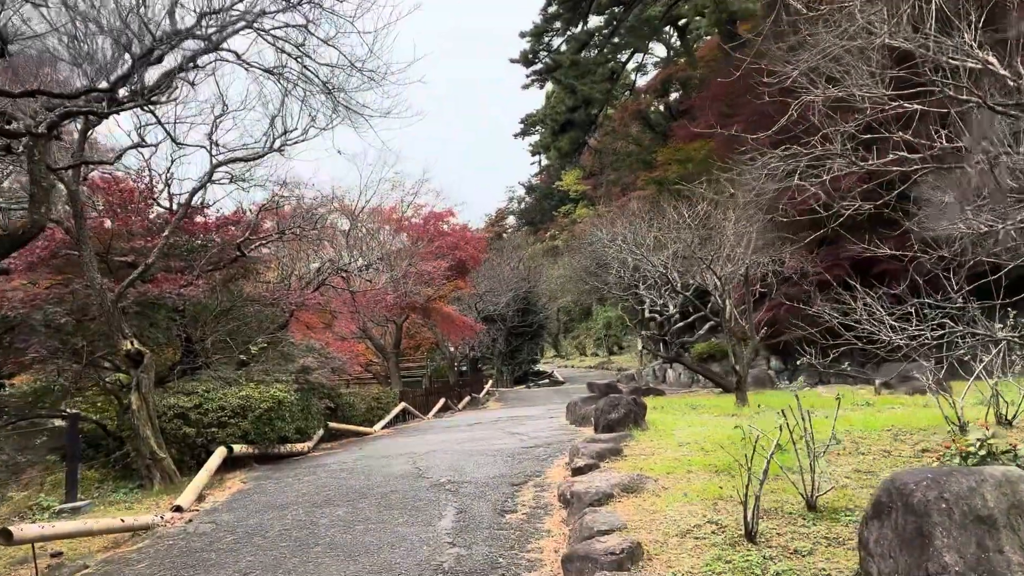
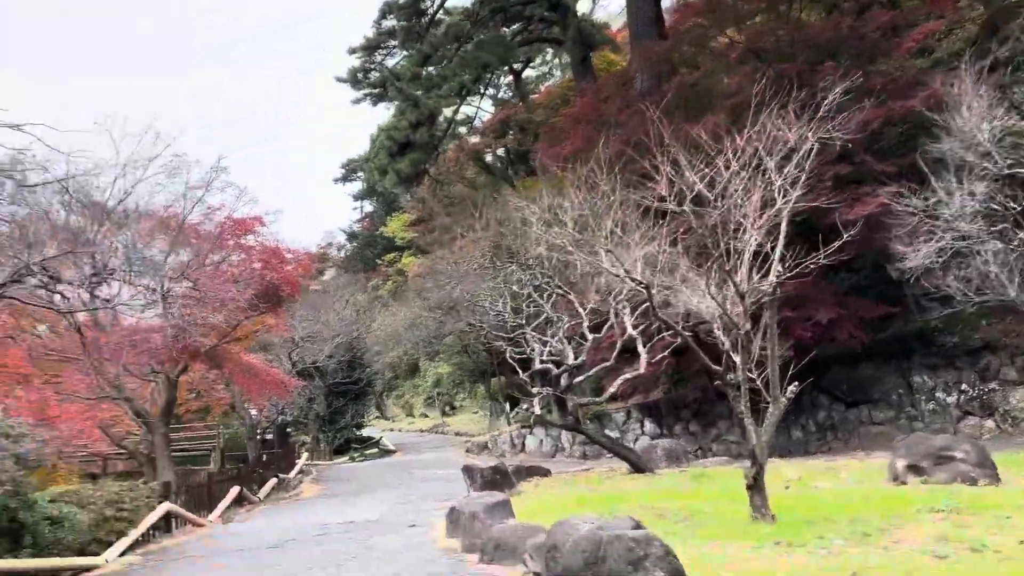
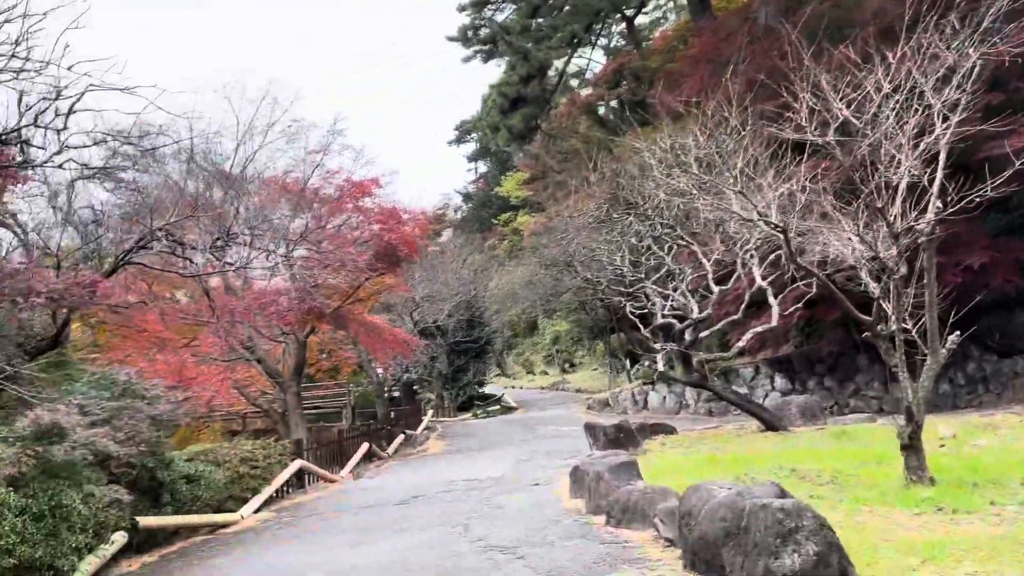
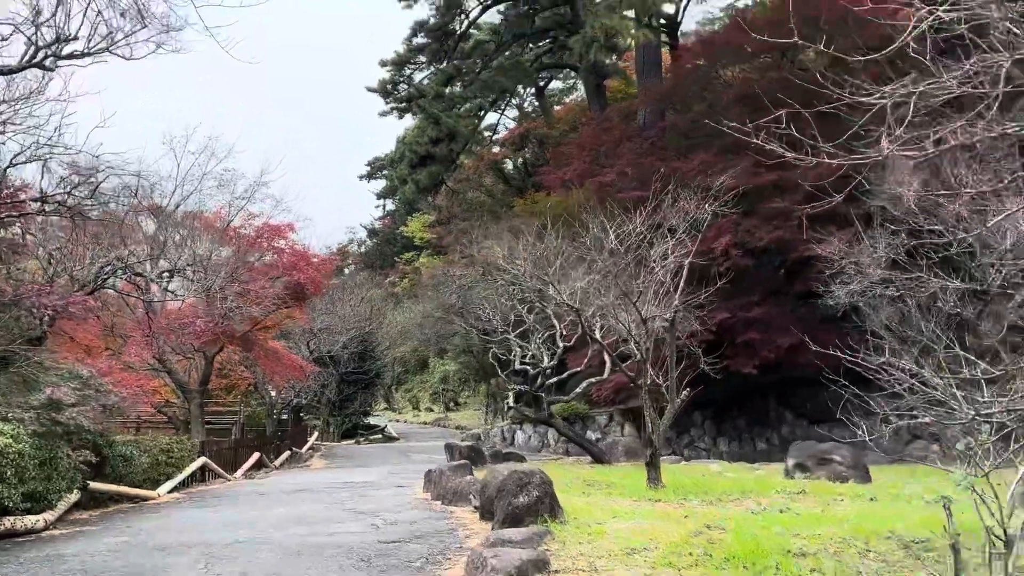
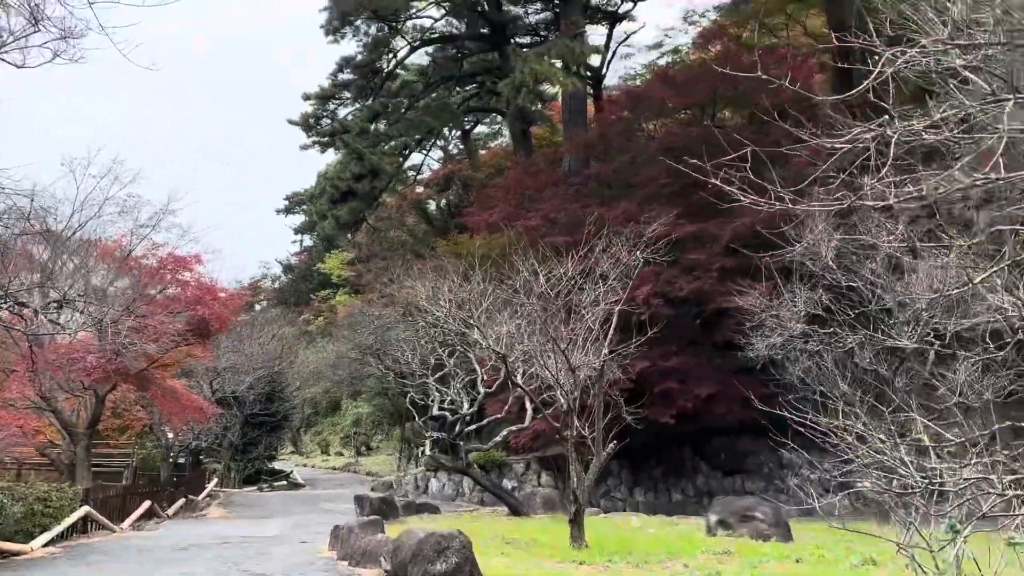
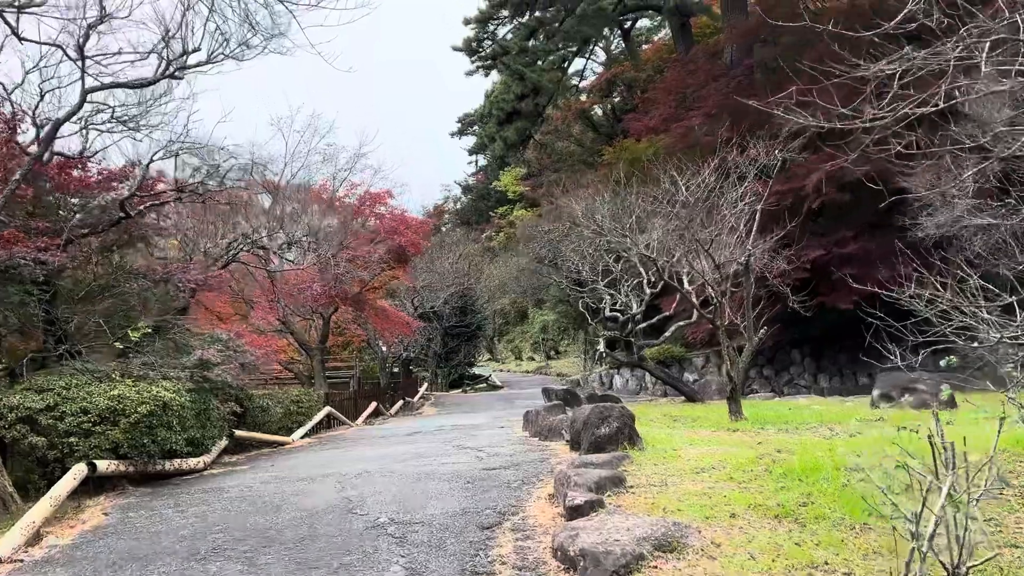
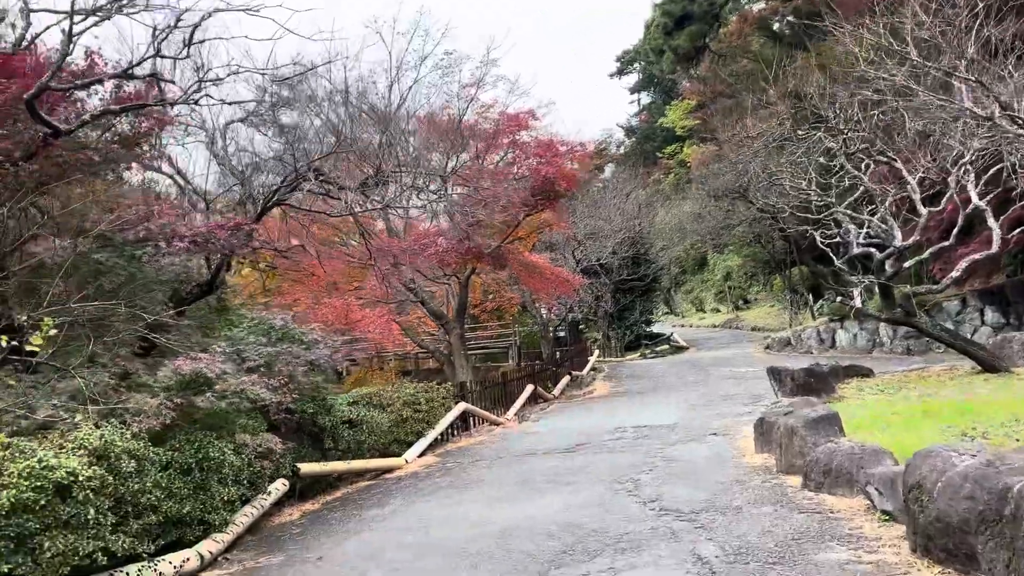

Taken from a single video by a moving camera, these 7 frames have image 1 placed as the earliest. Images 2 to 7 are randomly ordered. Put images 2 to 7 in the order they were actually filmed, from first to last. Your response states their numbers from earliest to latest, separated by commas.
6, 4, 5, 2, 3, 7
